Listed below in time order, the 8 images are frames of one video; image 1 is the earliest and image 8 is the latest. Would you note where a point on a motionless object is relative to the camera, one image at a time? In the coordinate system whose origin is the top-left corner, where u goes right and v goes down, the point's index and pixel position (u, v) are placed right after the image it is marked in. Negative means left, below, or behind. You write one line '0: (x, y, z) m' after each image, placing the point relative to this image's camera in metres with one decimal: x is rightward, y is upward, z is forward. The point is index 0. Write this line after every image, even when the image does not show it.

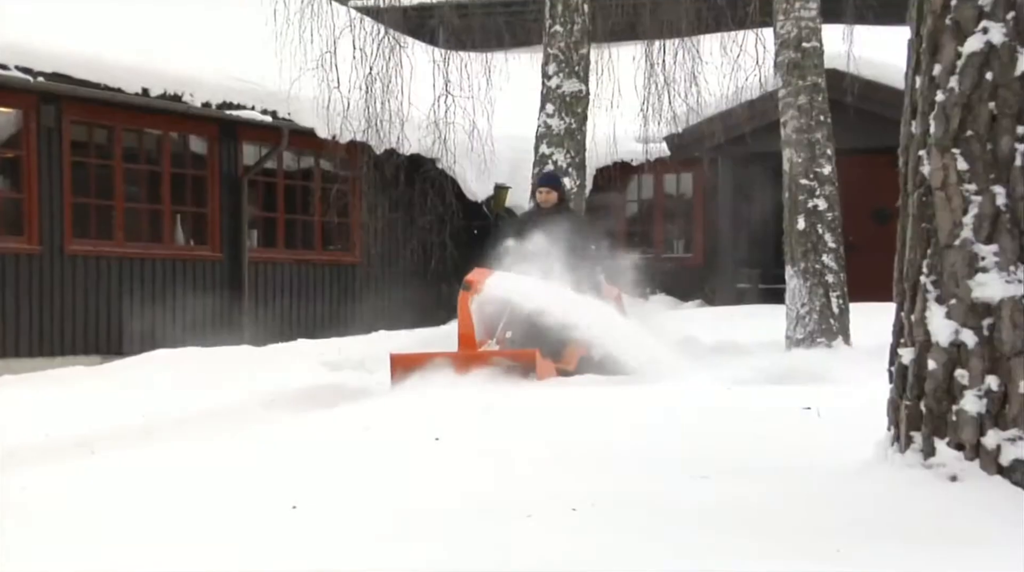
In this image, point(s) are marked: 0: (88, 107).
0: (-3.4, +1.5, +10.2) m
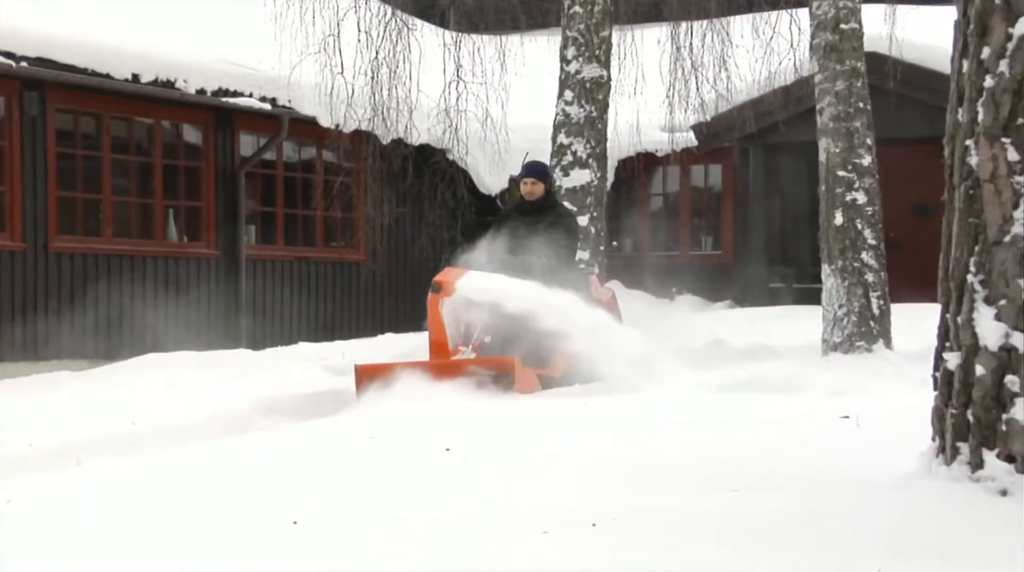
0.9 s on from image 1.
0: (-3.3, +1.5, +9.5) m
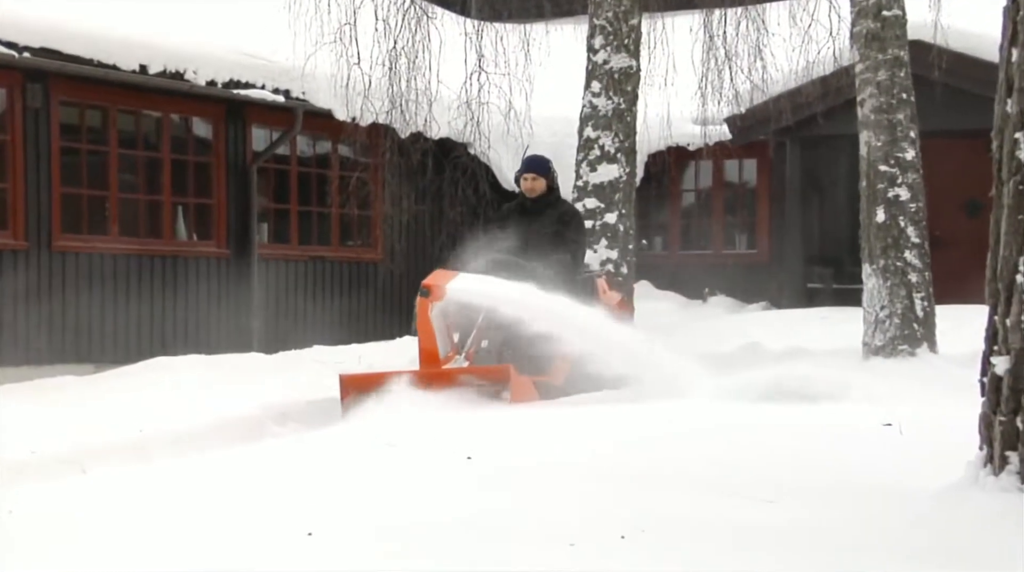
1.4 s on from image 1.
0: (-3.1, +1.5, +9.2) m
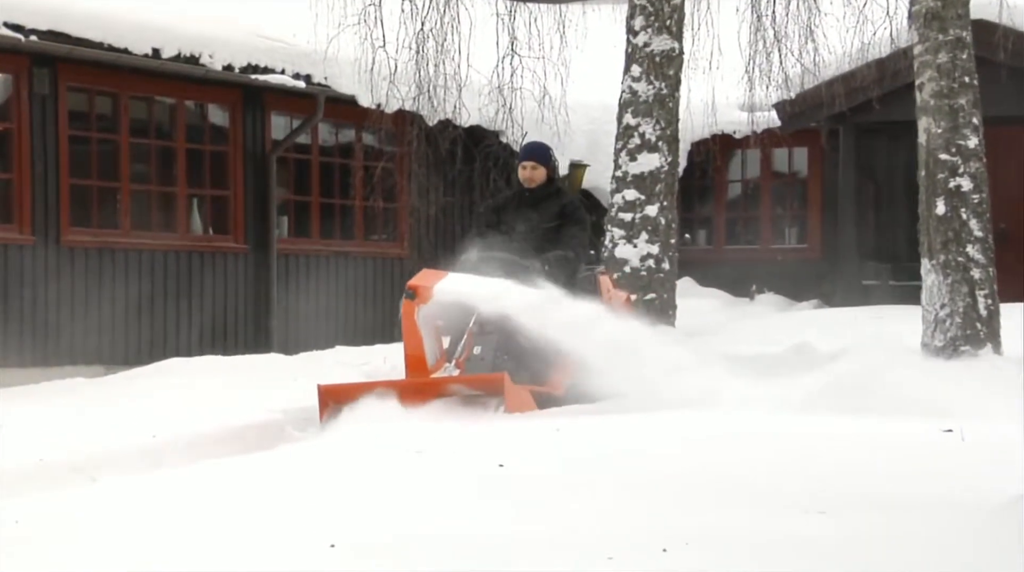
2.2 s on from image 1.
0: (-2.9, +1.5, +8.7) m
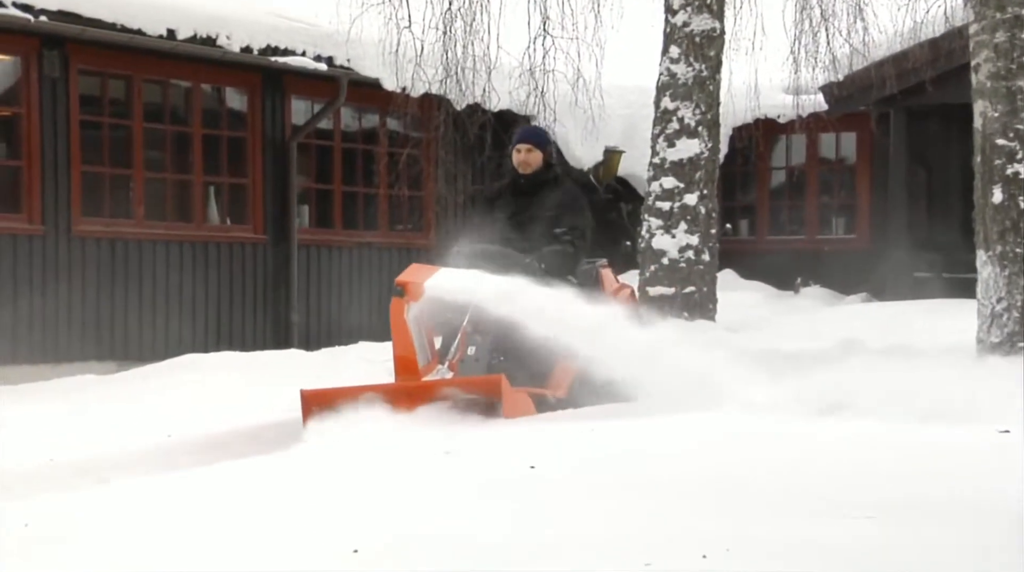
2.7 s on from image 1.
0: (-2.7, +1.5, +8.3) m
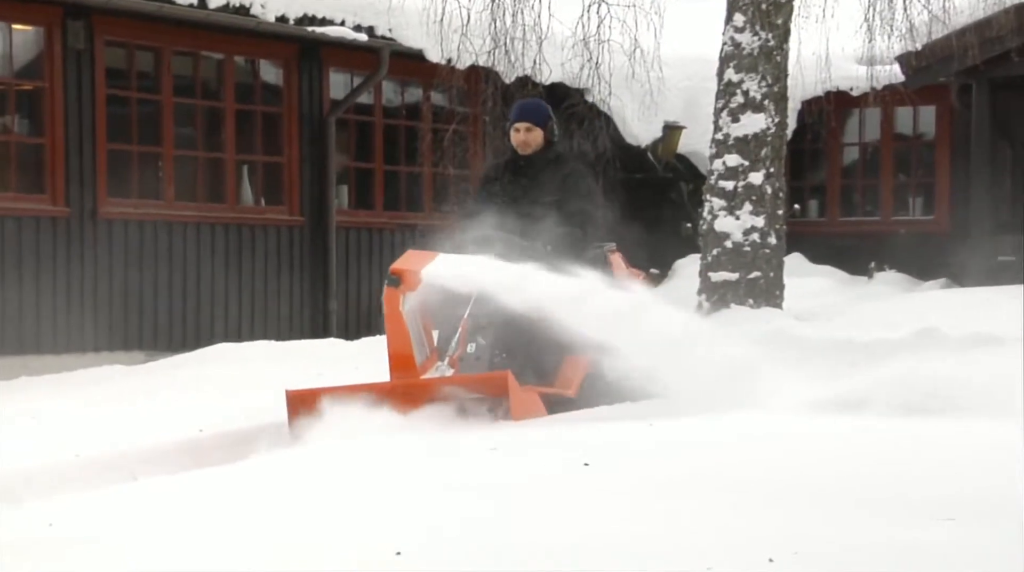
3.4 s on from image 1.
0: (-2.4, +1.6, +7.9) m
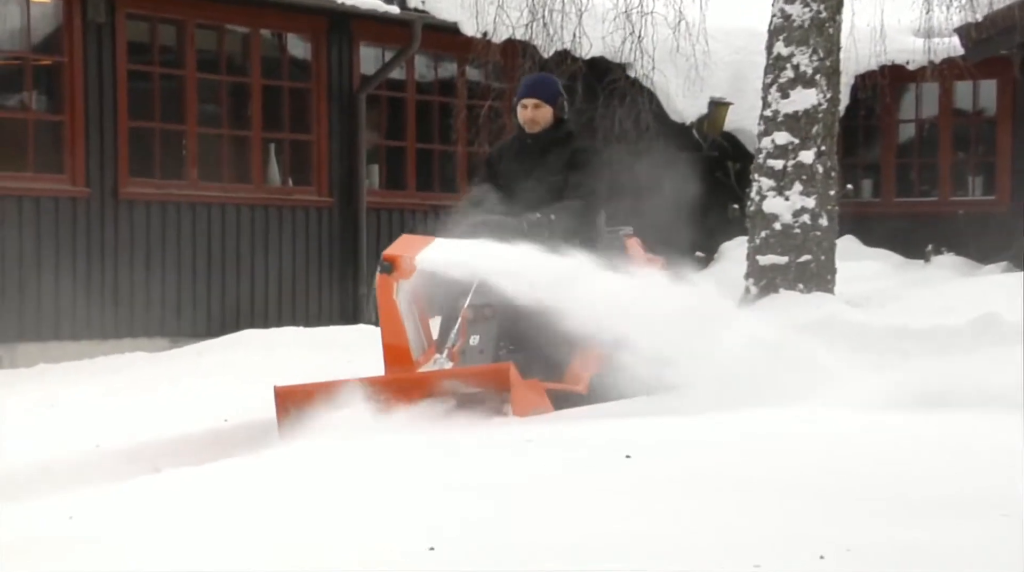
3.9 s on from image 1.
0: (-2.2, +1.7, +7.6) m
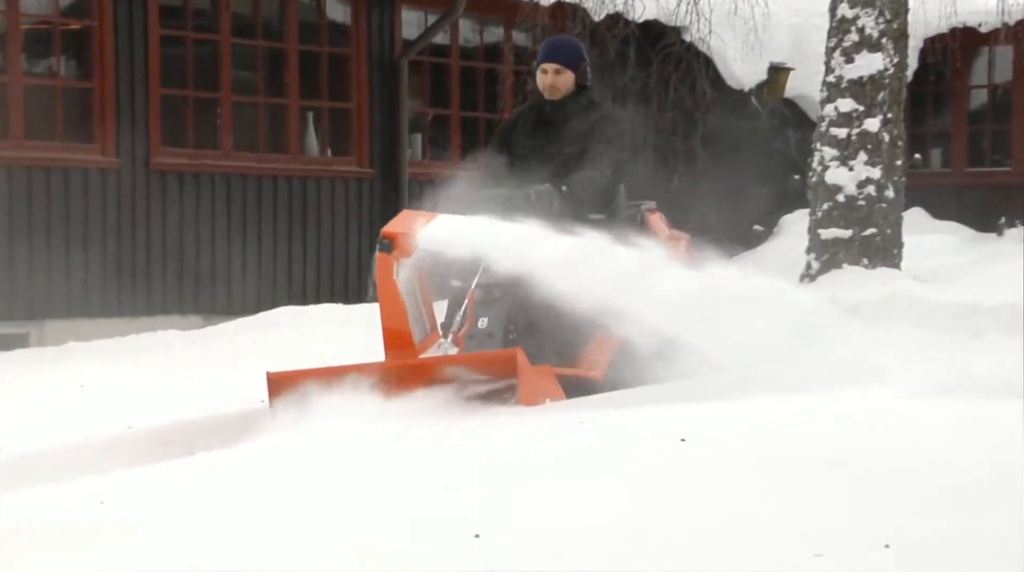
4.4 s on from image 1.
0: (-1.9, +1.8, +7.3) m
